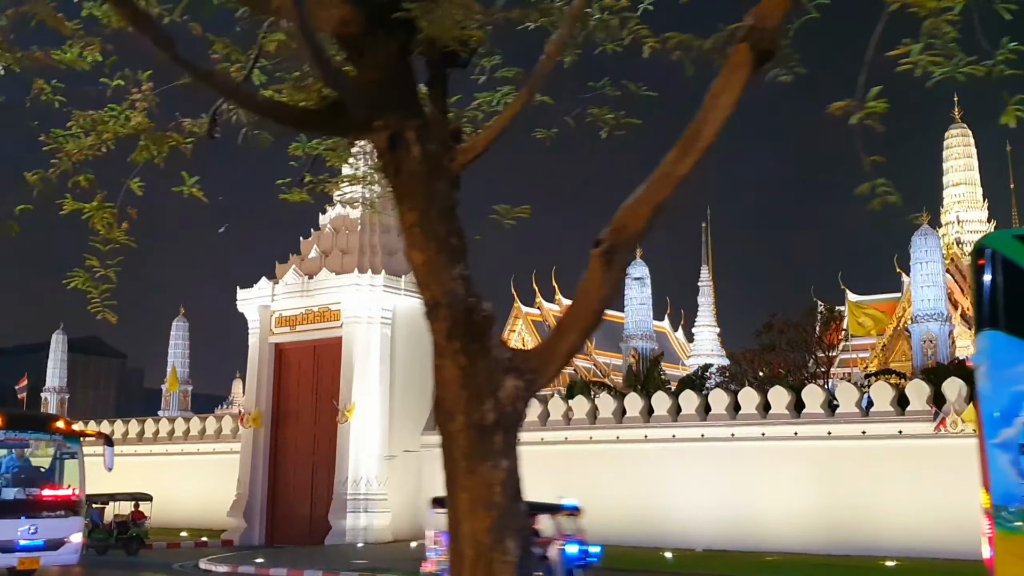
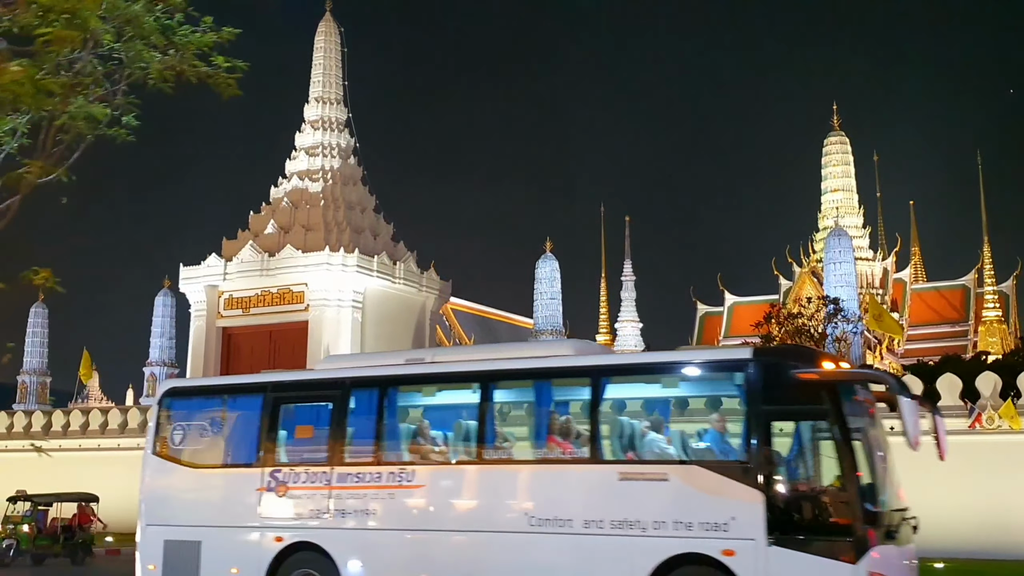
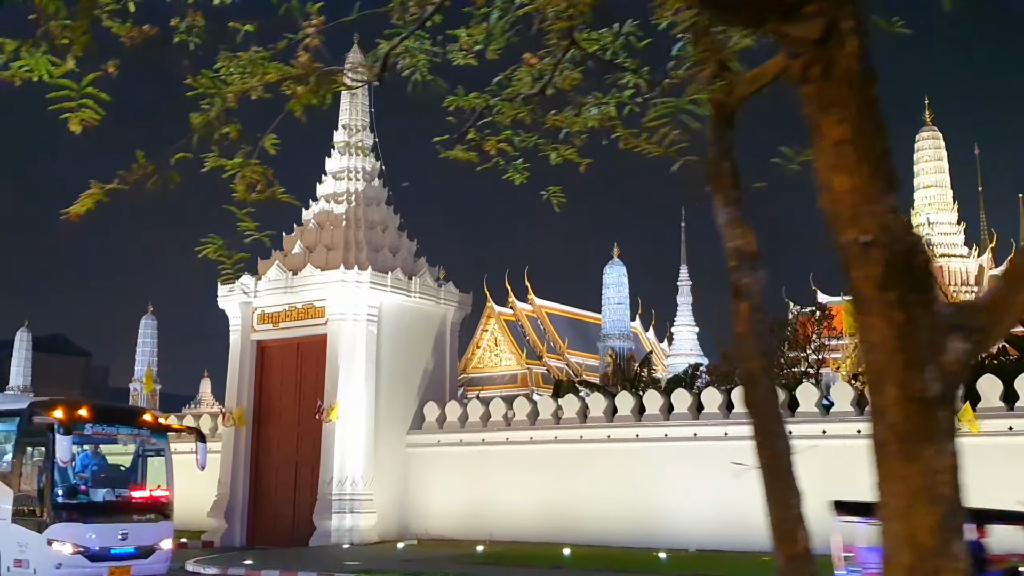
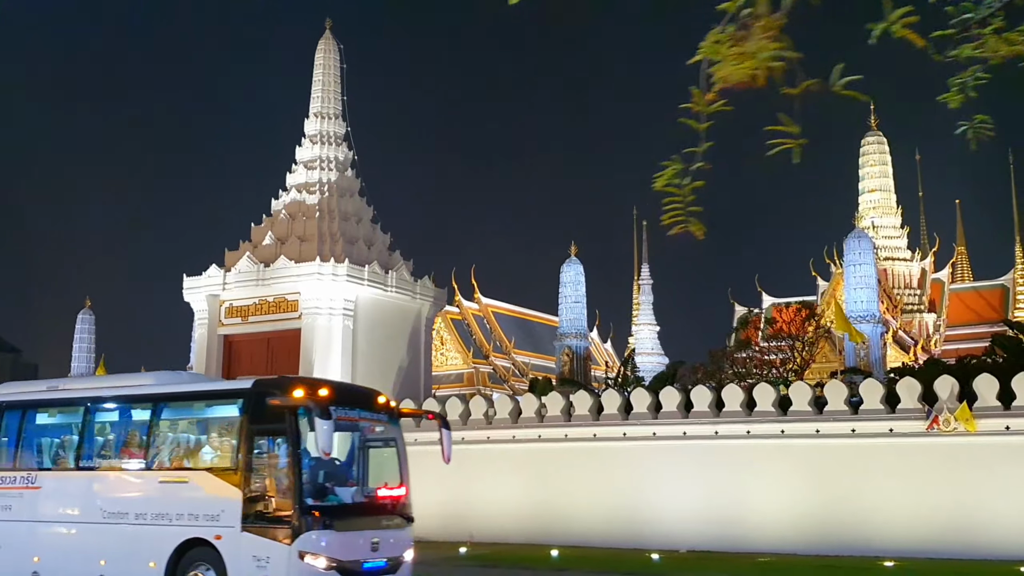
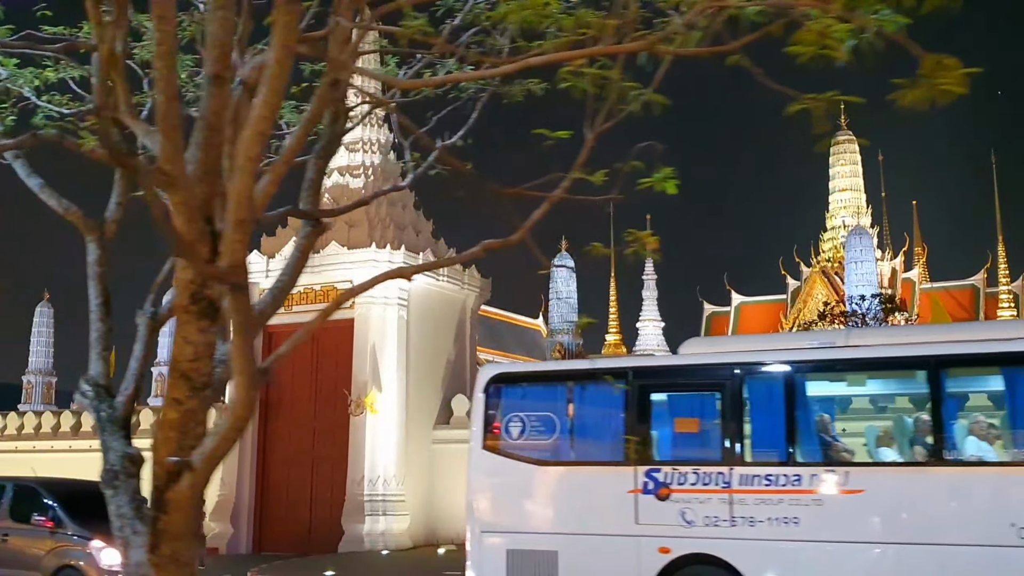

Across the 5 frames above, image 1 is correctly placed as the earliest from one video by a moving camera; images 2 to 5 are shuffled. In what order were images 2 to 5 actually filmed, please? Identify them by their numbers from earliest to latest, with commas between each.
3, 4, 2, 5
